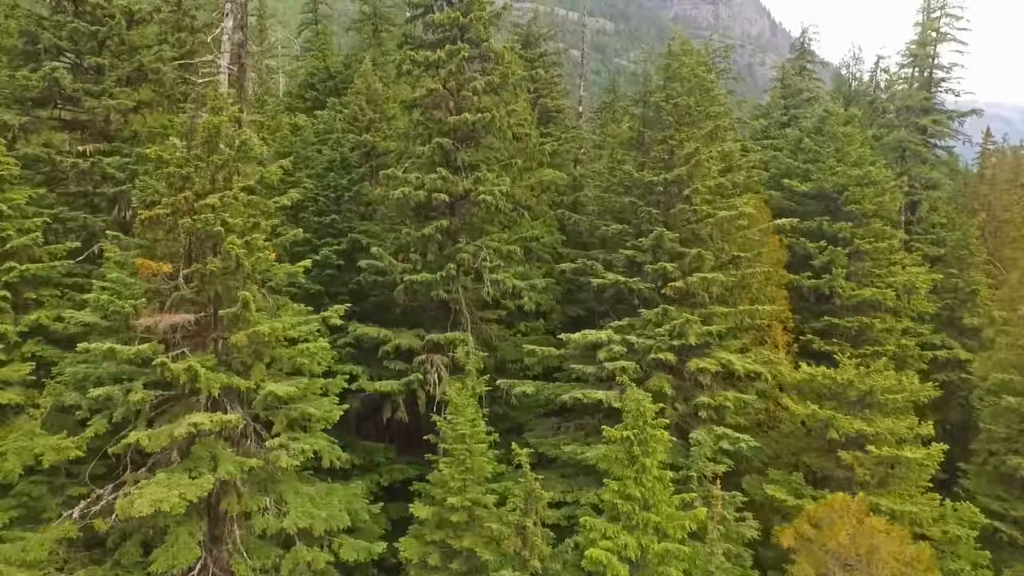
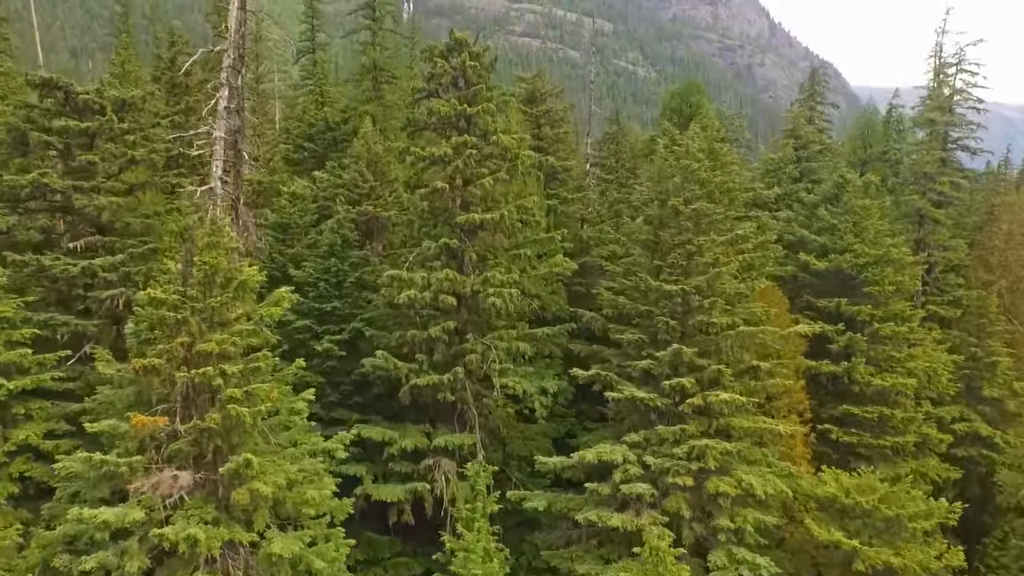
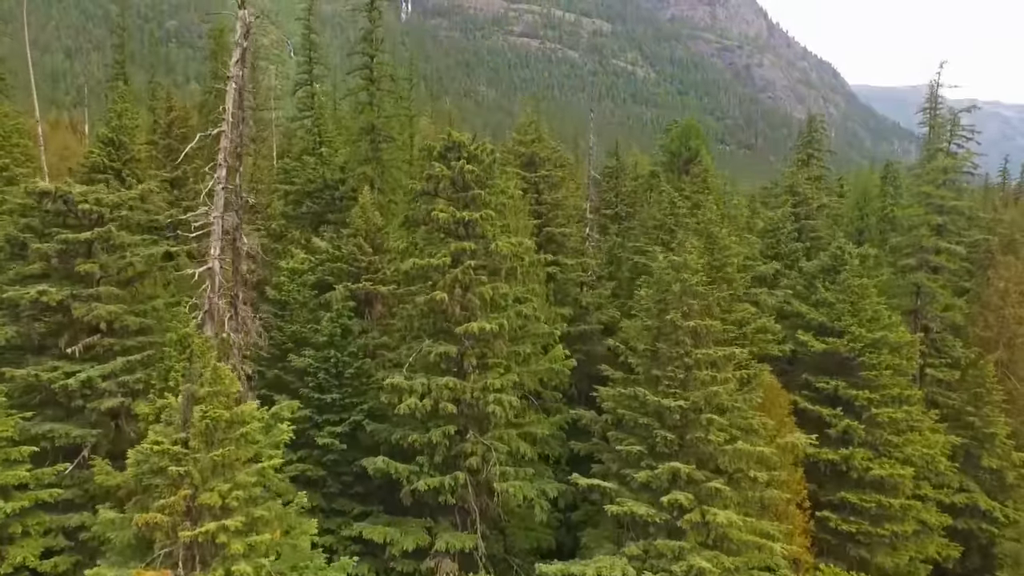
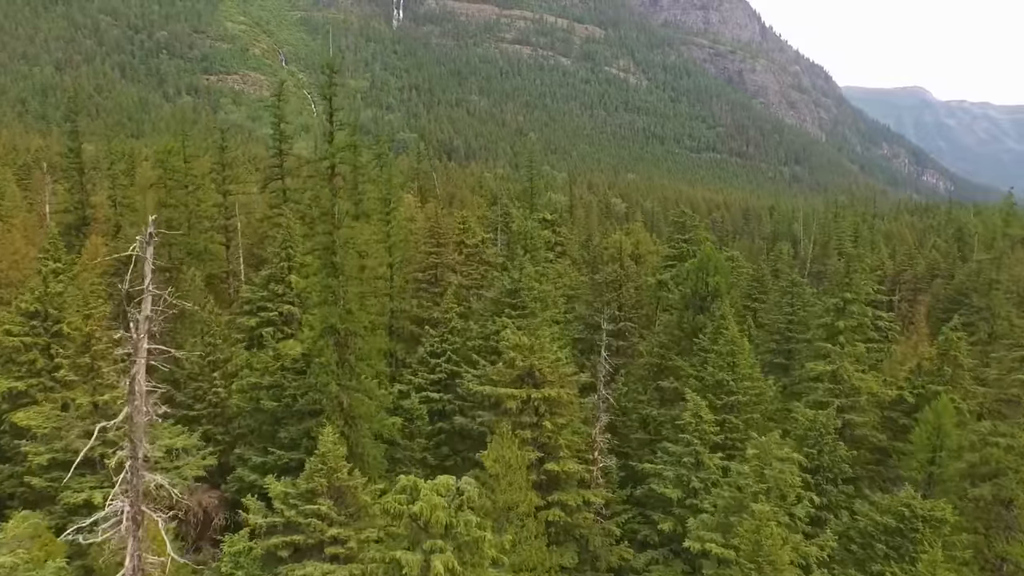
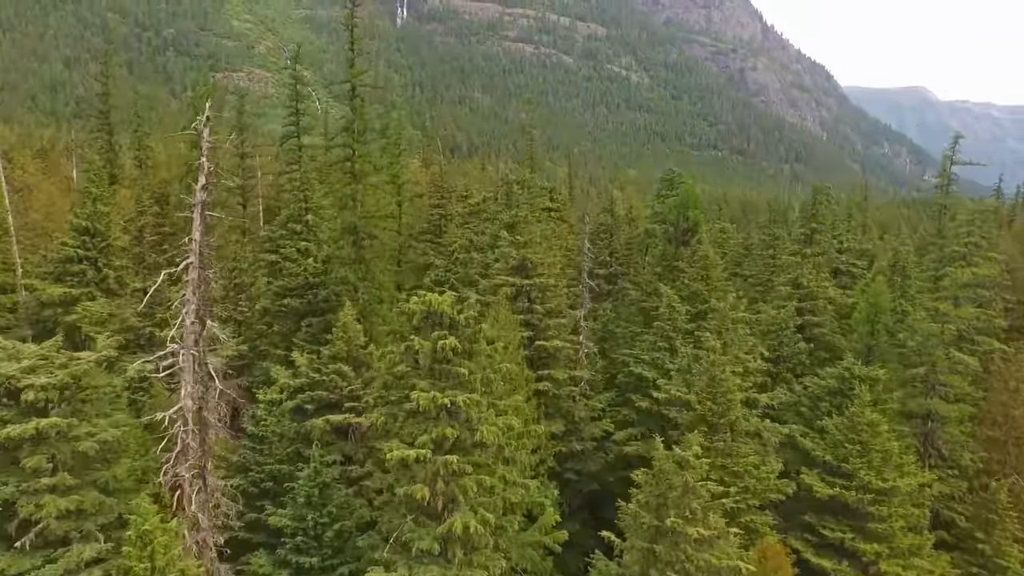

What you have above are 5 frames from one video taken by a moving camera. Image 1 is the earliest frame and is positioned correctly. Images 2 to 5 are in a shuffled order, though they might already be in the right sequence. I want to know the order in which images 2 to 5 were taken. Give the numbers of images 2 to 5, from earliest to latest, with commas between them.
2, 3, 5, 4
